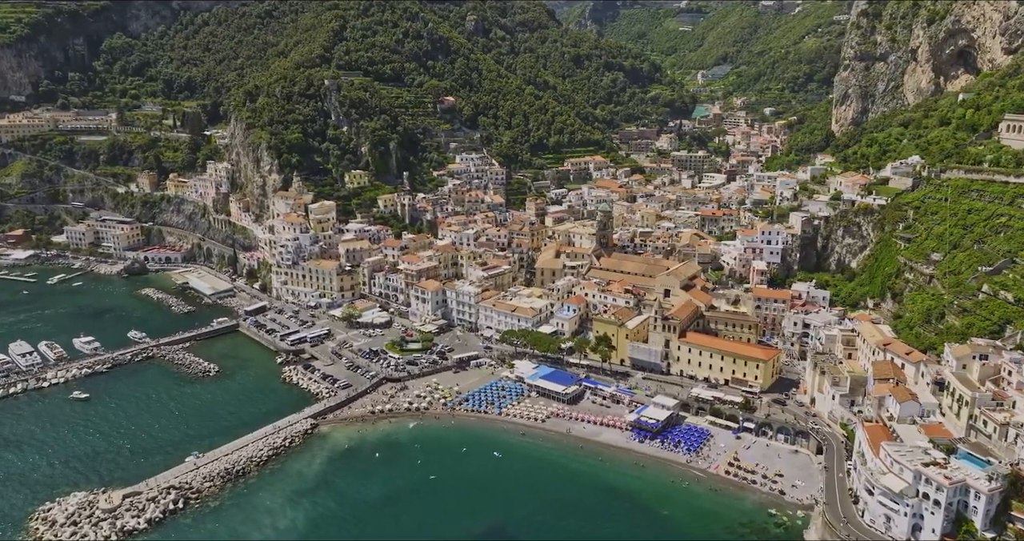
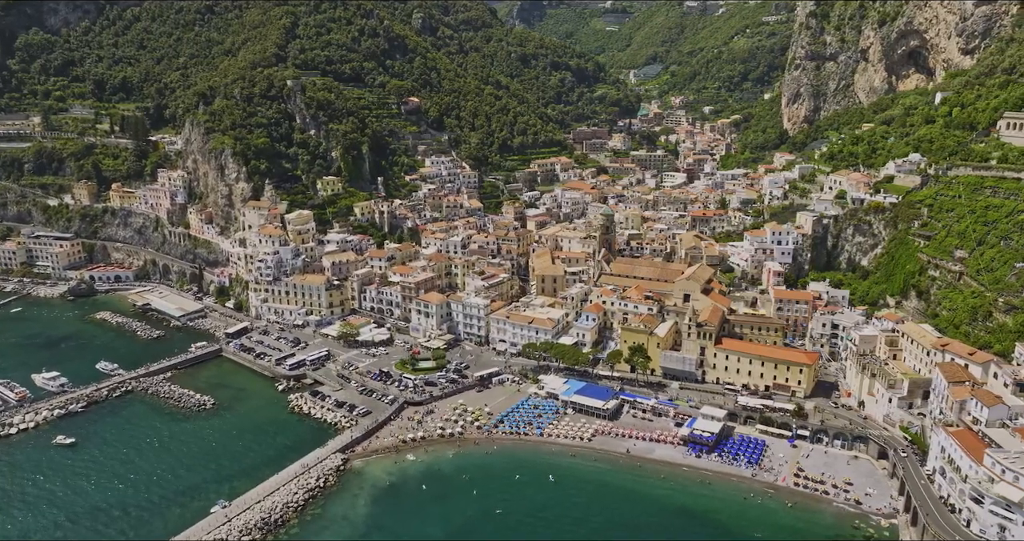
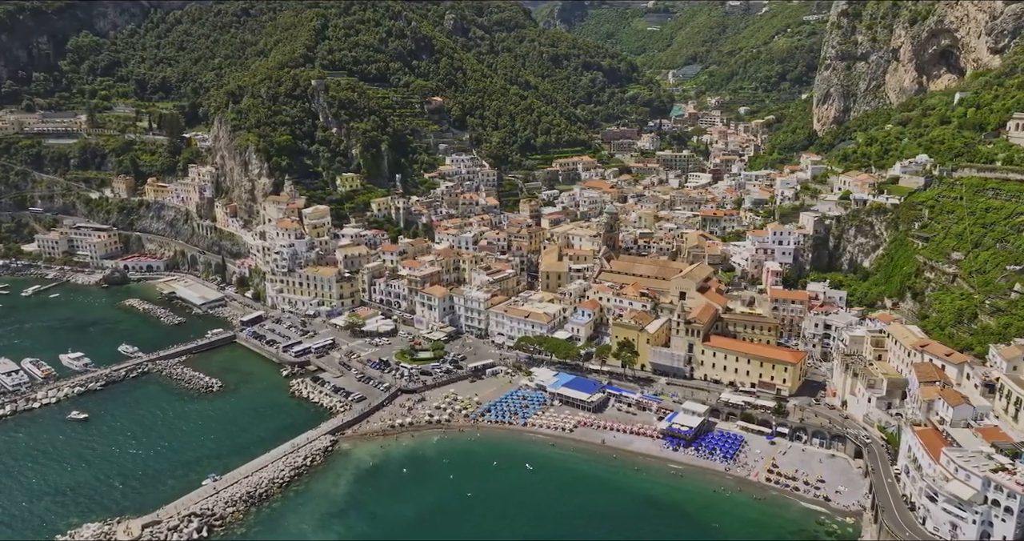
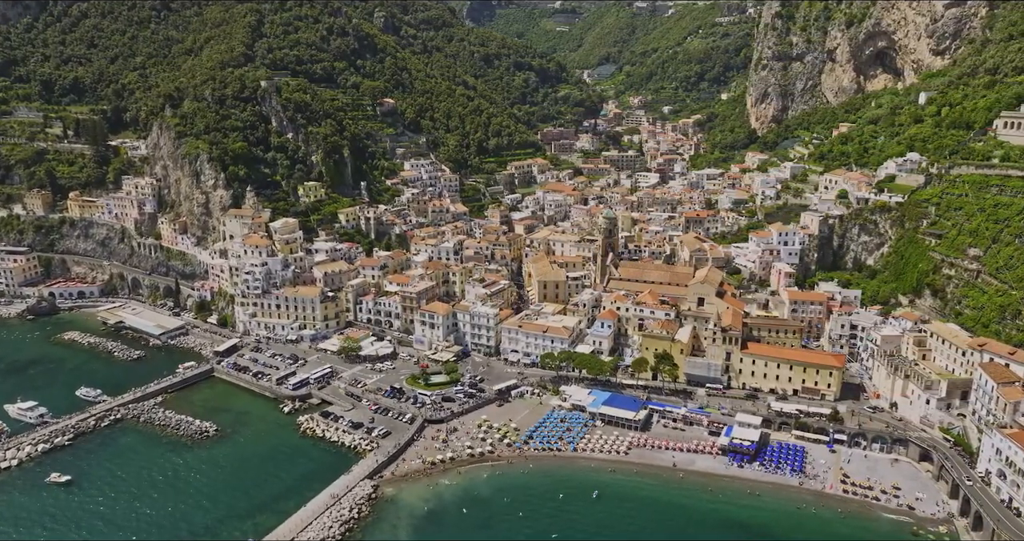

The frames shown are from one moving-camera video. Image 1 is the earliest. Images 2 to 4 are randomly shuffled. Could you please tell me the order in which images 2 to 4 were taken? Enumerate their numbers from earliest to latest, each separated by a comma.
3, 2, 4
